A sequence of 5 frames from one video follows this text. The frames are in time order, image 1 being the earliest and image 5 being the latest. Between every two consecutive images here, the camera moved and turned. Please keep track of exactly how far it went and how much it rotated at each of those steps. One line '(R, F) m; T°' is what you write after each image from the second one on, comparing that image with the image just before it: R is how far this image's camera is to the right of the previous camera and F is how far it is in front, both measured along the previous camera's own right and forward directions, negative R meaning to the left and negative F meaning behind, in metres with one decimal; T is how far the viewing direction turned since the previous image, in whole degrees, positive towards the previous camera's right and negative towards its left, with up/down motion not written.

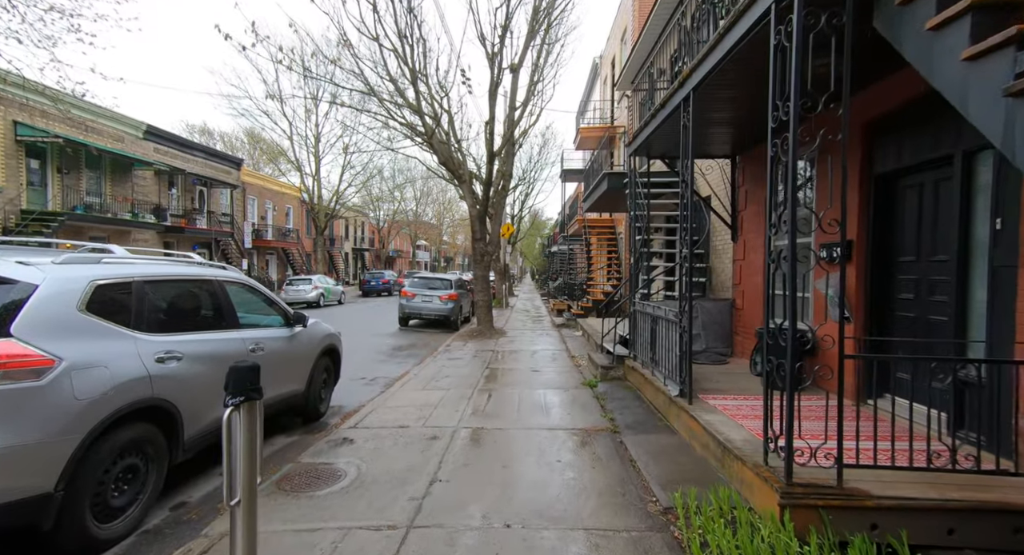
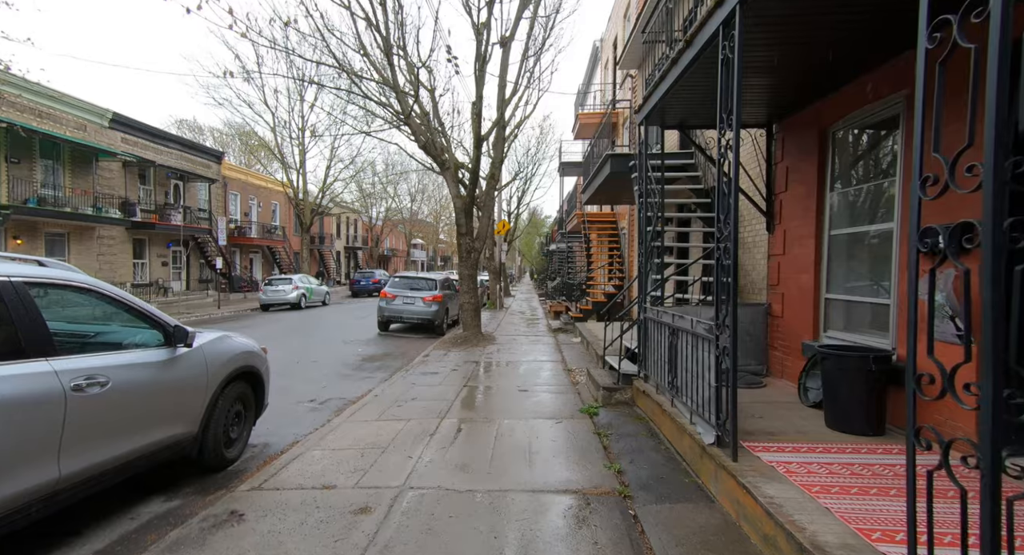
(+0.2, +1.5) m; 0°
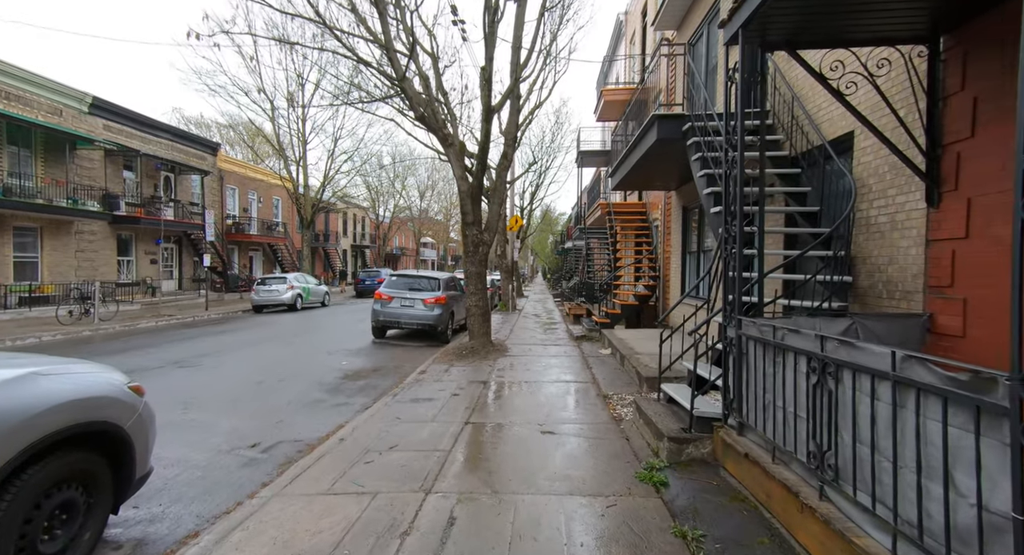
(-0.1, +2.0) m; -1°
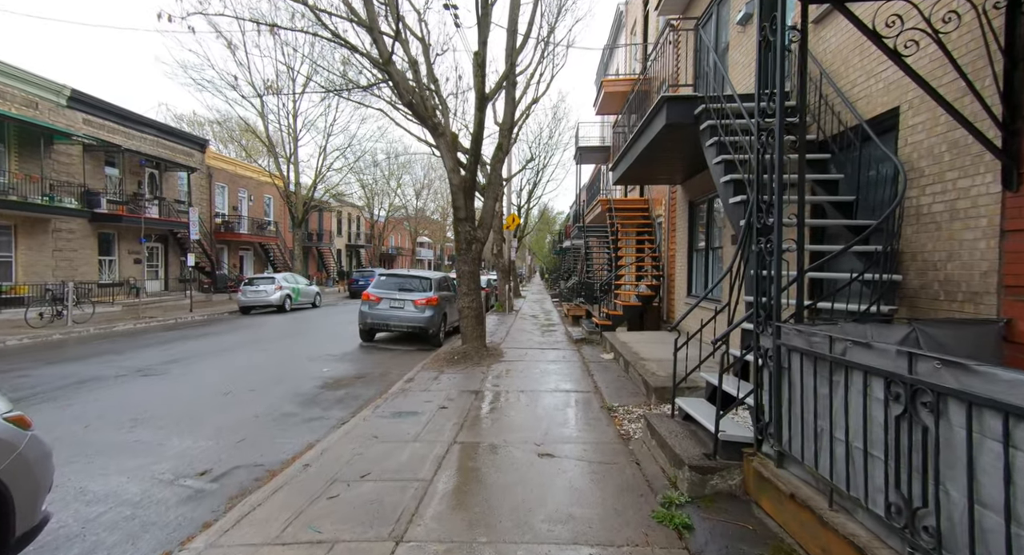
(0.0, +0.7) m; 0°
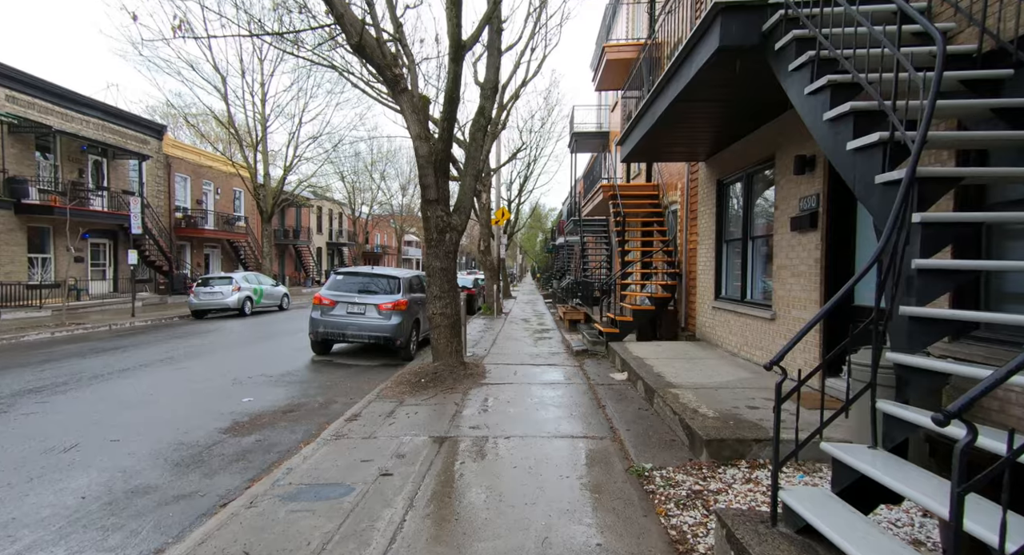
(+0.1, +2.1) m; +1°
